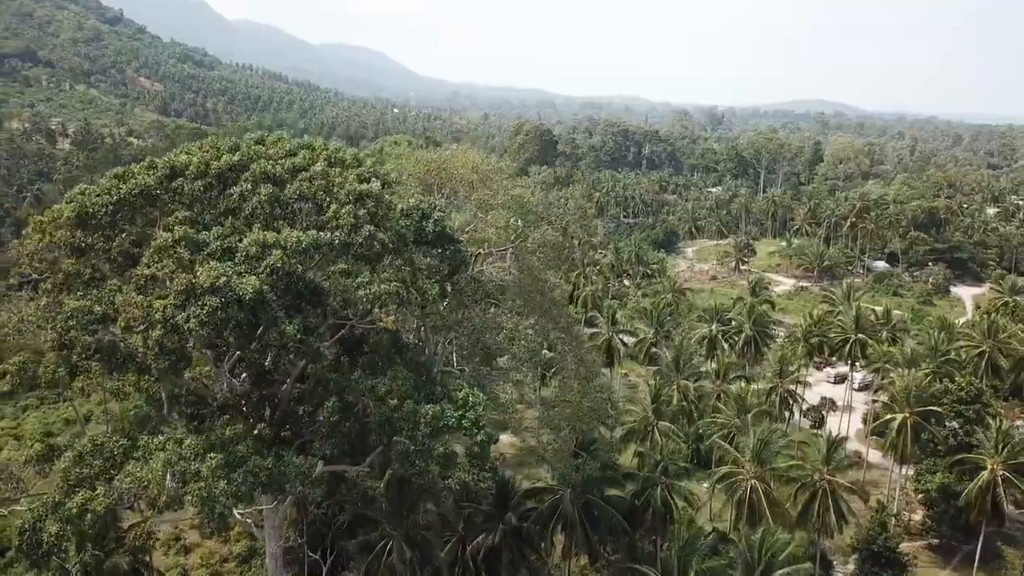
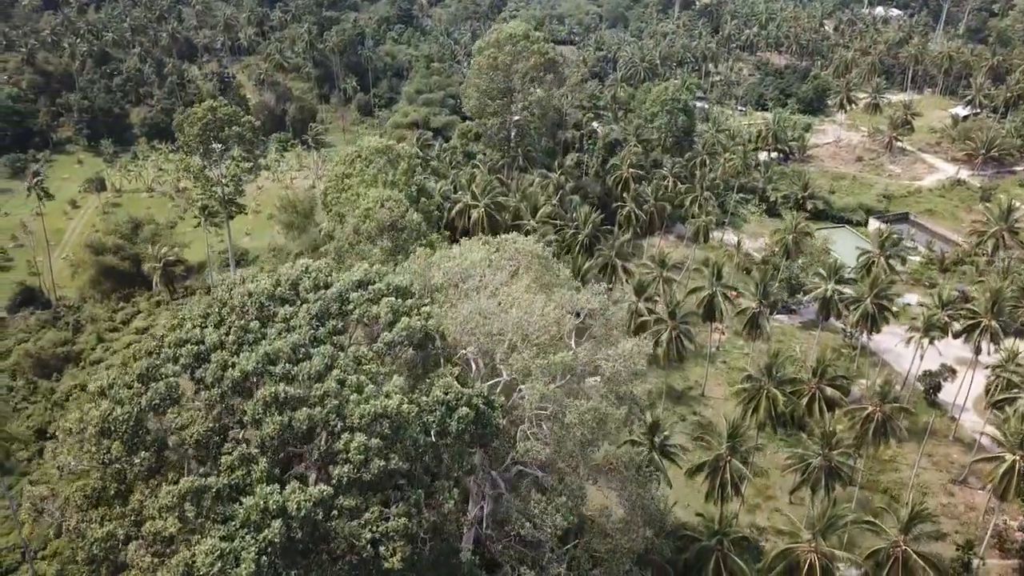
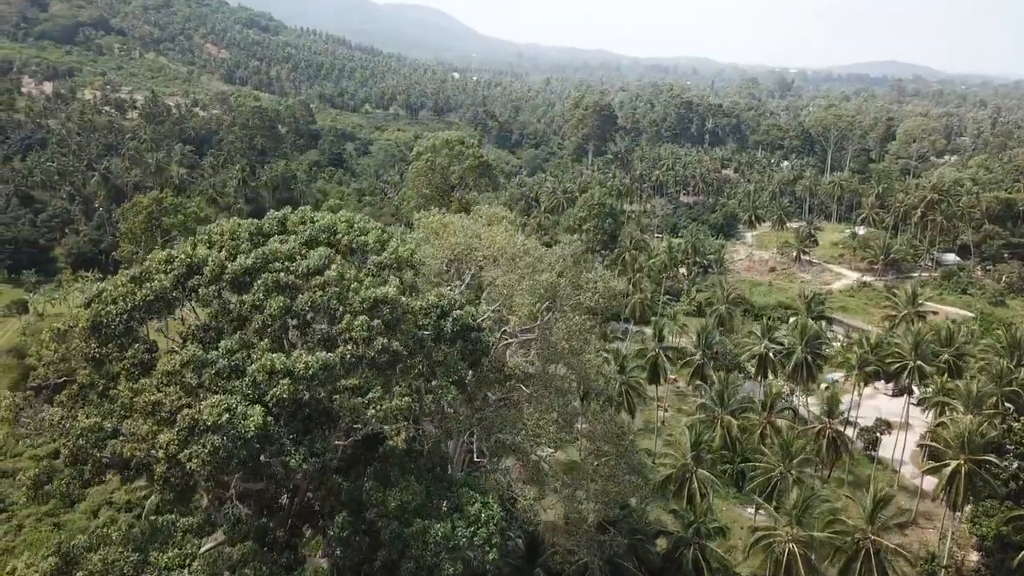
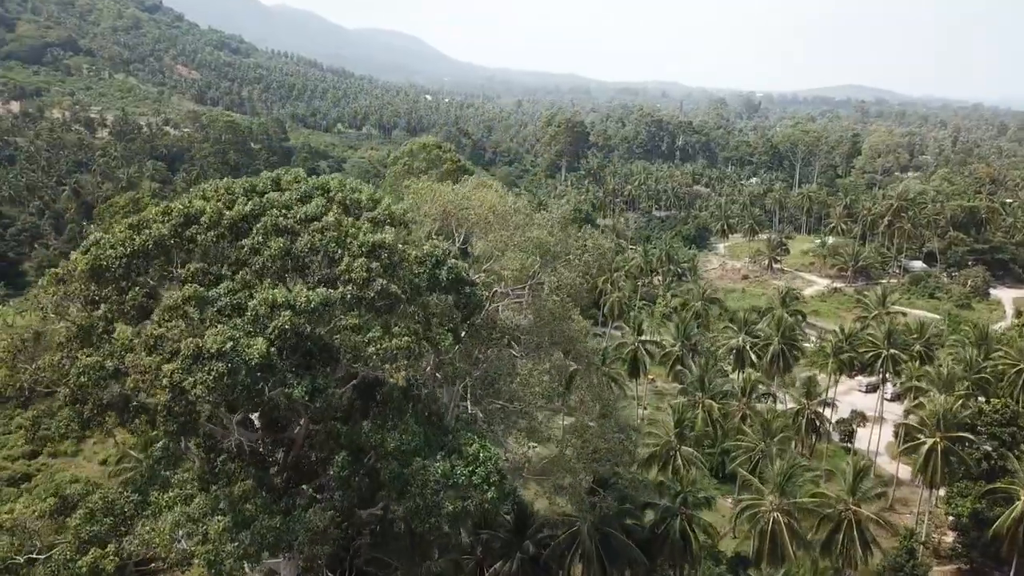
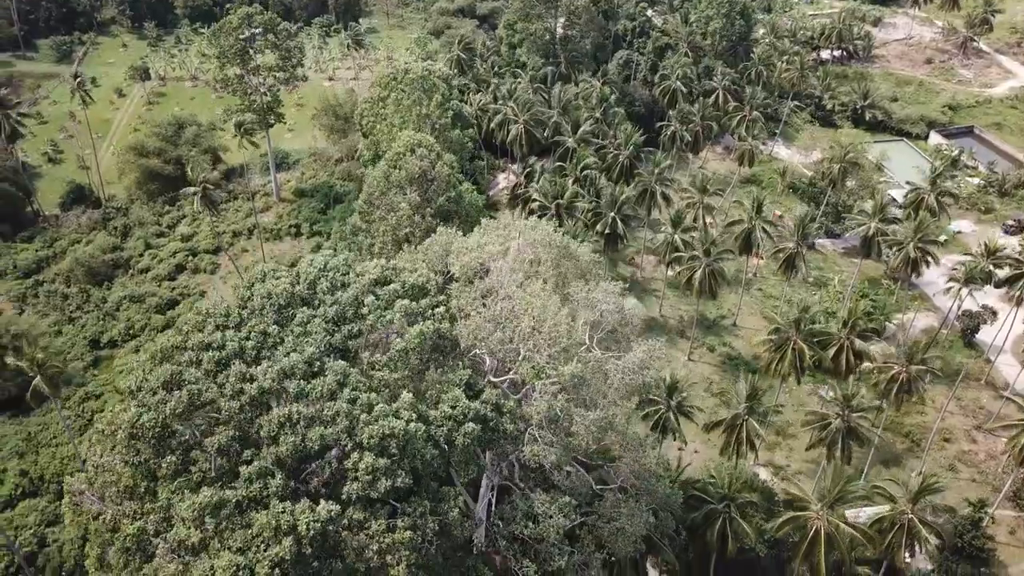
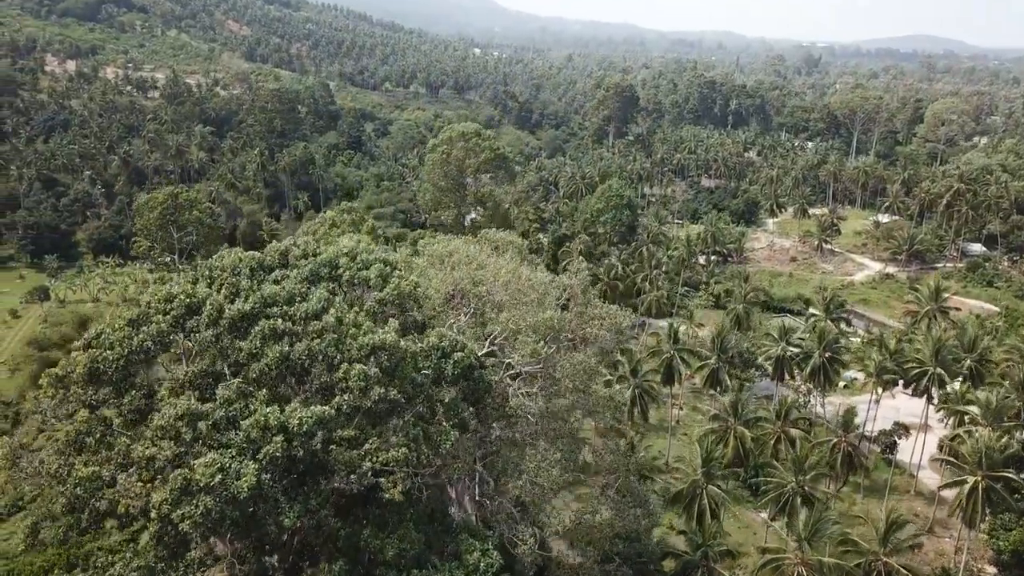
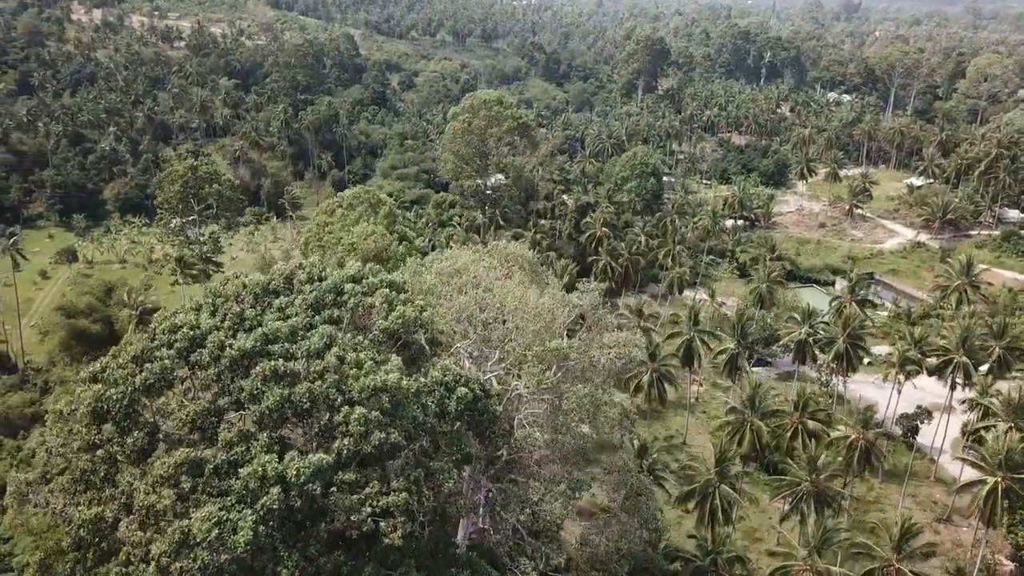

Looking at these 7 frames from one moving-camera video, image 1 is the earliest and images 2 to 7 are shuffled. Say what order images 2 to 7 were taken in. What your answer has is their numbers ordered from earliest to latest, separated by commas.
4, 3, 6, 7, 2, 5
